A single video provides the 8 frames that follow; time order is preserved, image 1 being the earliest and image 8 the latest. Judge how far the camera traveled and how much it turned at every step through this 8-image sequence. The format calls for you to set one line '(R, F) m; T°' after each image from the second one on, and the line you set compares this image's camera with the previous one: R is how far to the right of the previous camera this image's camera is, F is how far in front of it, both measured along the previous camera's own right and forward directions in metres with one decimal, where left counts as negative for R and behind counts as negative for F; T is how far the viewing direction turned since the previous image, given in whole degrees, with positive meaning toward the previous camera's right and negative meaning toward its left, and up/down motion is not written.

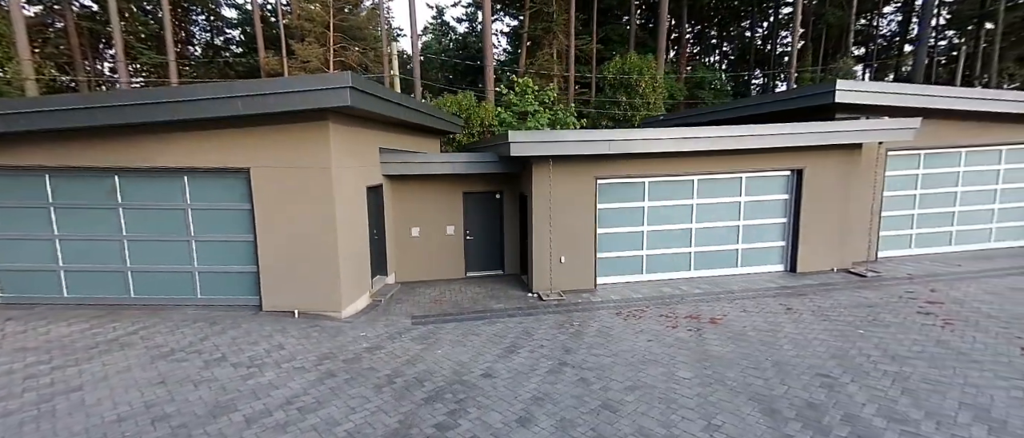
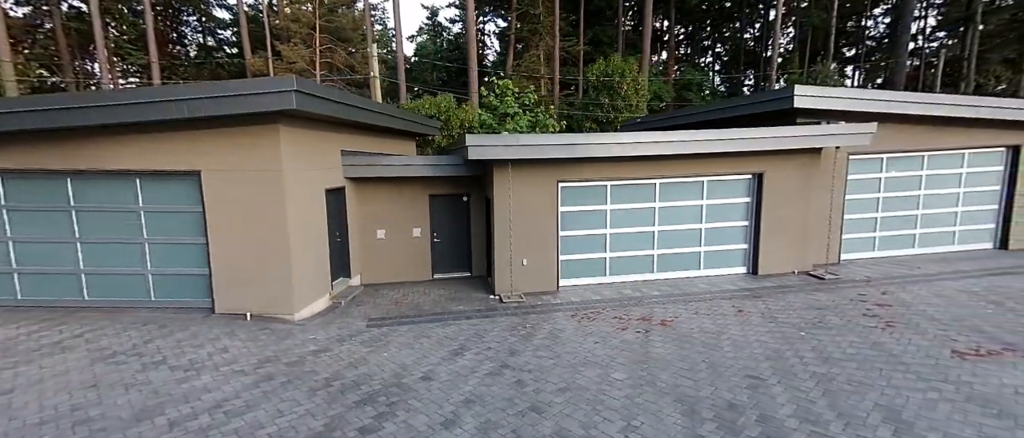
(+0.7, -0.1) m; 0°
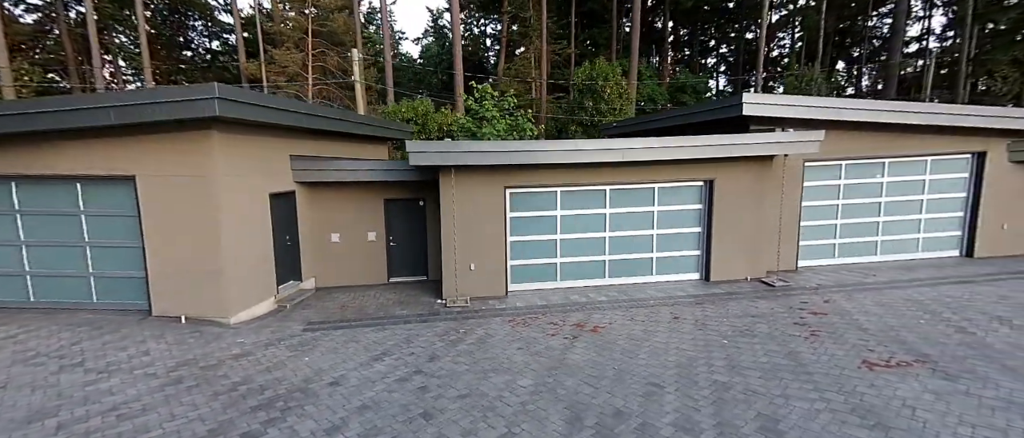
(+1.1, -0.1) m; -1°
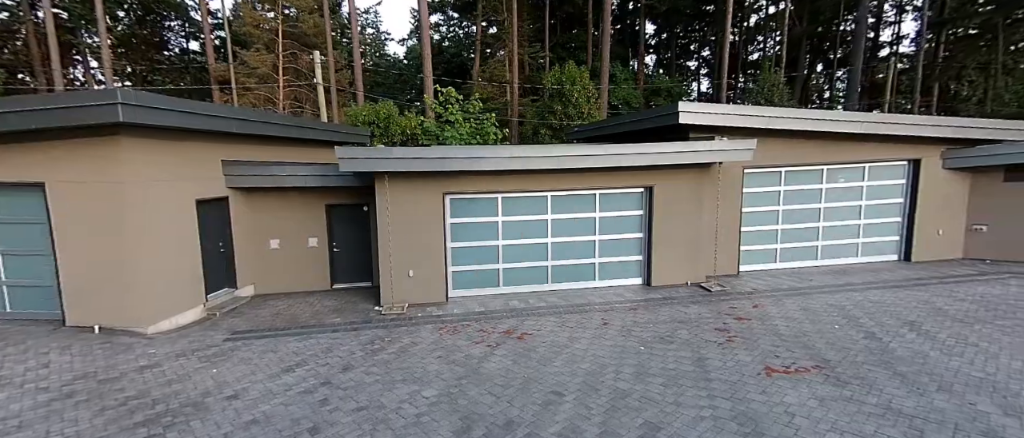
(+1.0, 0.0) m; +2°
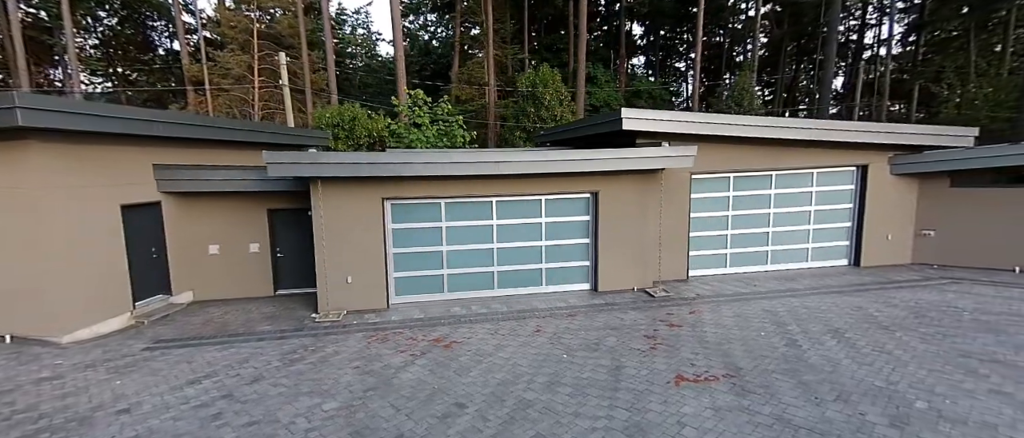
(+1.0, 0.0) m; +1°
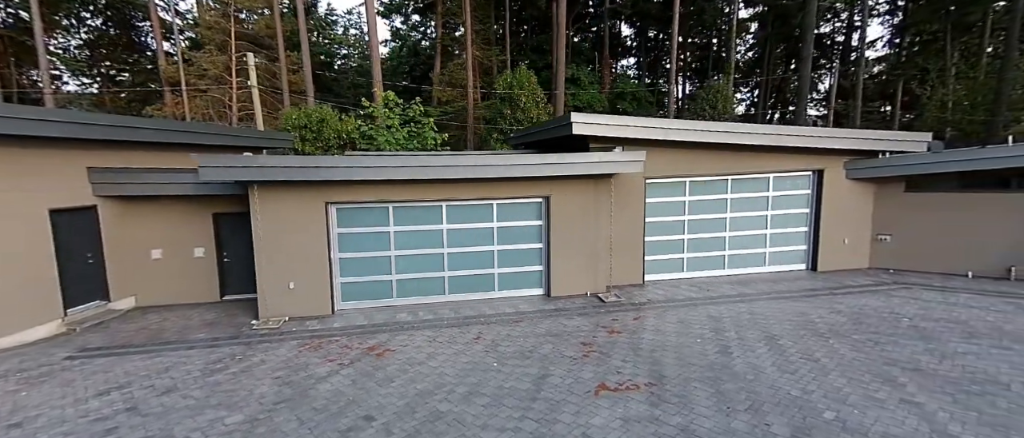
(+0.9, +0.1) m; +1°
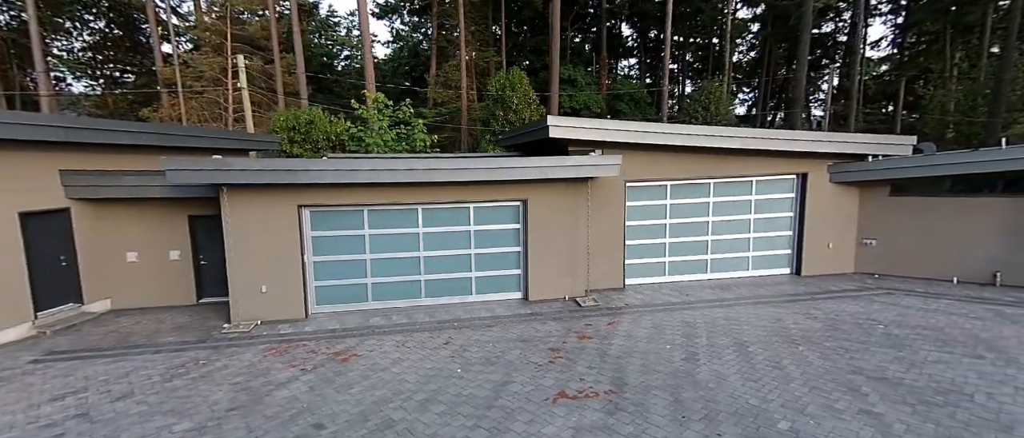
(+0.5, +0.1) m; 0°
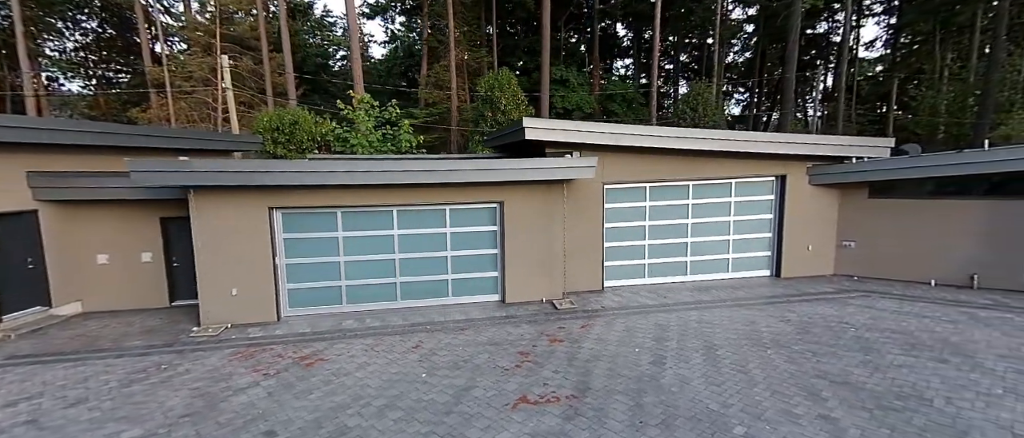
(+0.4, 0.0) m; 0°
